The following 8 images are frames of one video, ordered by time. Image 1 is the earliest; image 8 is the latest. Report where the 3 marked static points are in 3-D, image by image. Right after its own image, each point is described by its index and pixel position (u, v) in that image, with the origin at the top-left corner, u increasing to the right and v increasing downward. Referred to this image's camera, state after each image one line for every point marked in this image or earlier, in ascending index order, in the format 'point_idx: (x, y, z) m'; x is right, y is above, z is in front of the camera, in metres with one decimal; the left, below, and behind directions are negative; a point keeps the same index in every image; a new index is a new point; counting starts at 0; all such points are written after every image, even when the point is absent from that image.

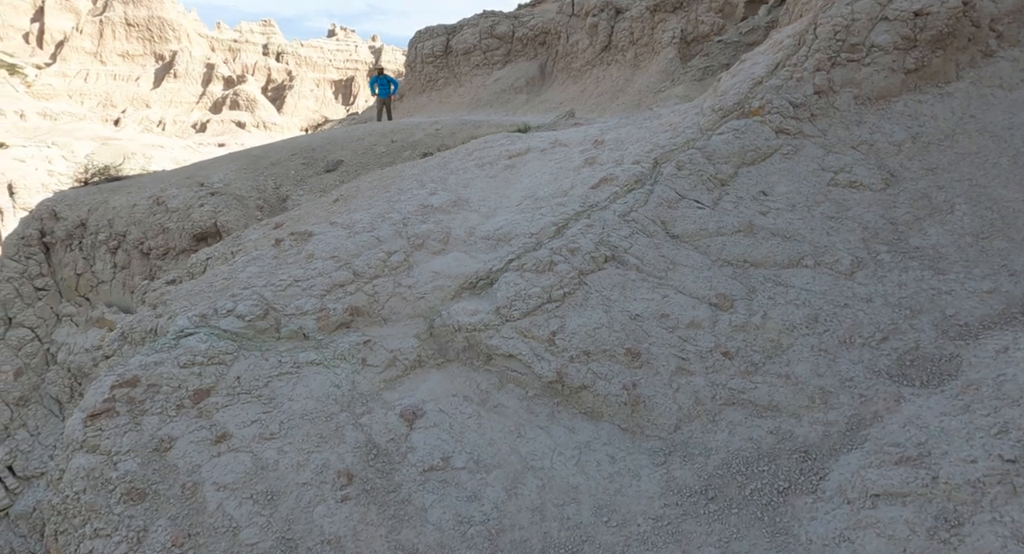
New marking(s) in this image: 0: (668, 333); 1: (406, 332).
0: (+1.4, -0.5, +5.3) m
1: (-1.0, -0.5, +5.5) m
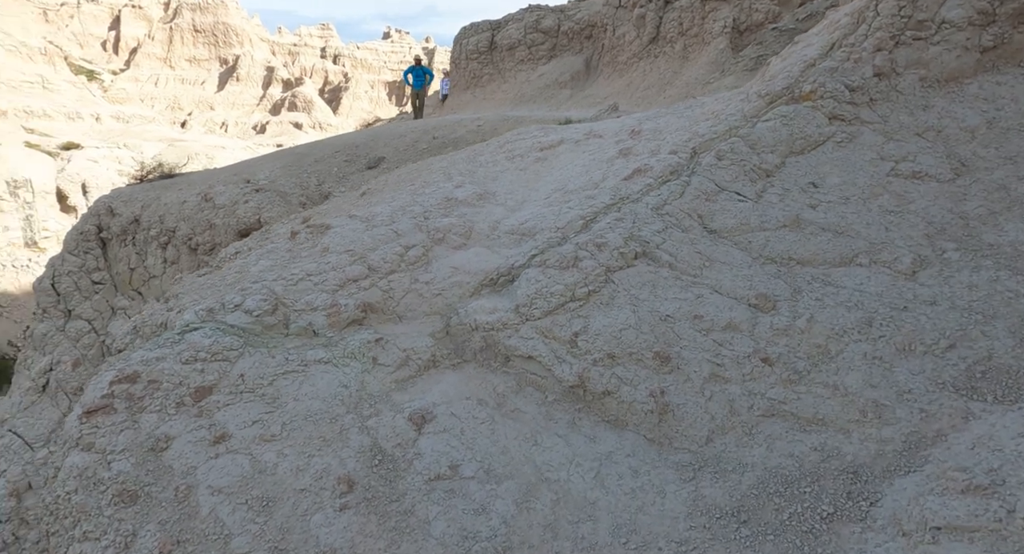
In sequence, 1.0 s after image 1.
0: (+1.5, -0.5, +4.9) m
1: (-0.8, -0.5, +5.3) m
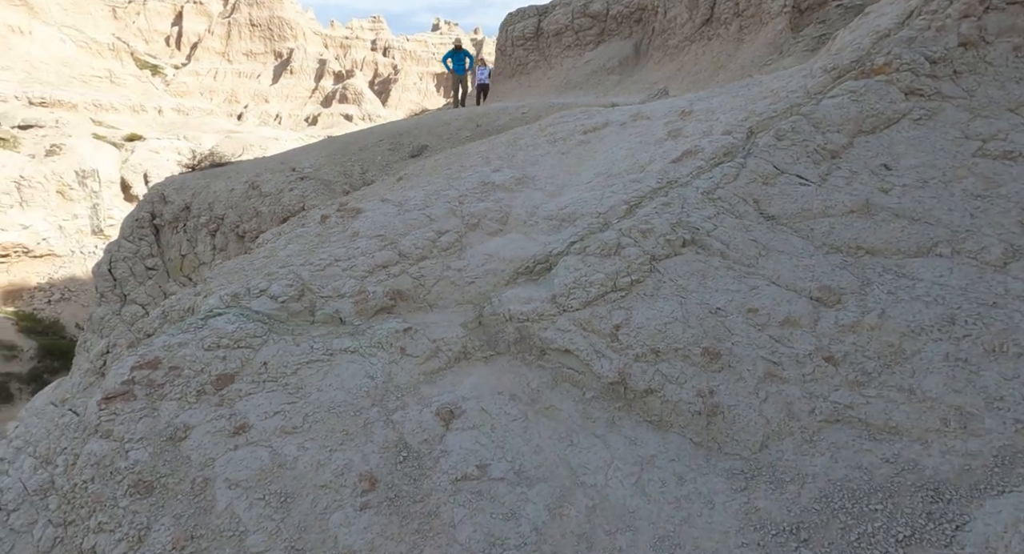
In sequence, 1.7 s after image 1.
0: (+1.8, -0.4, +4.5) m
1: (-0.5, -0.4, +5.0) m
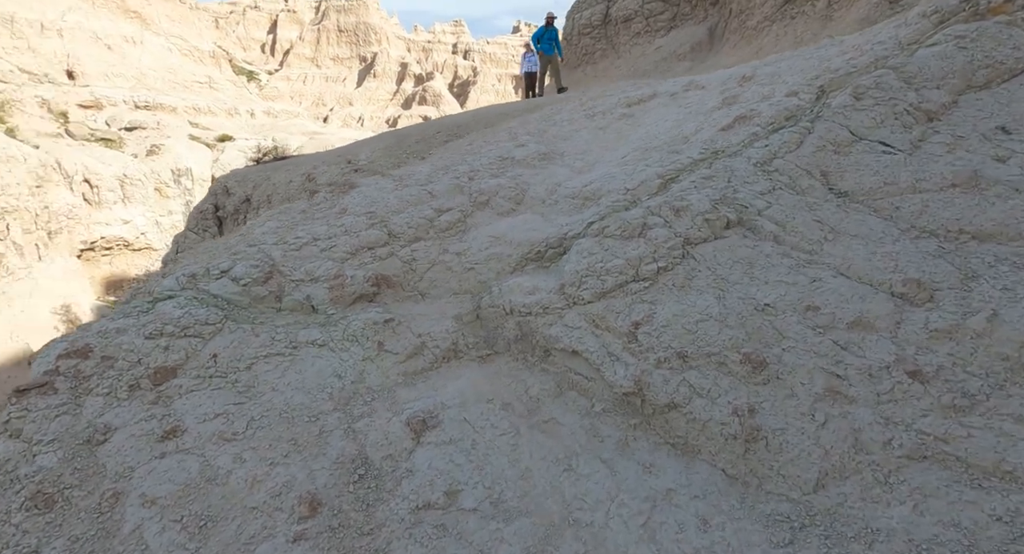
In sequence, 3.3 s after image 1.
0: (+1.8, -0.3, +3.5) m
1: (-0.5, -0.2, +4.3) m
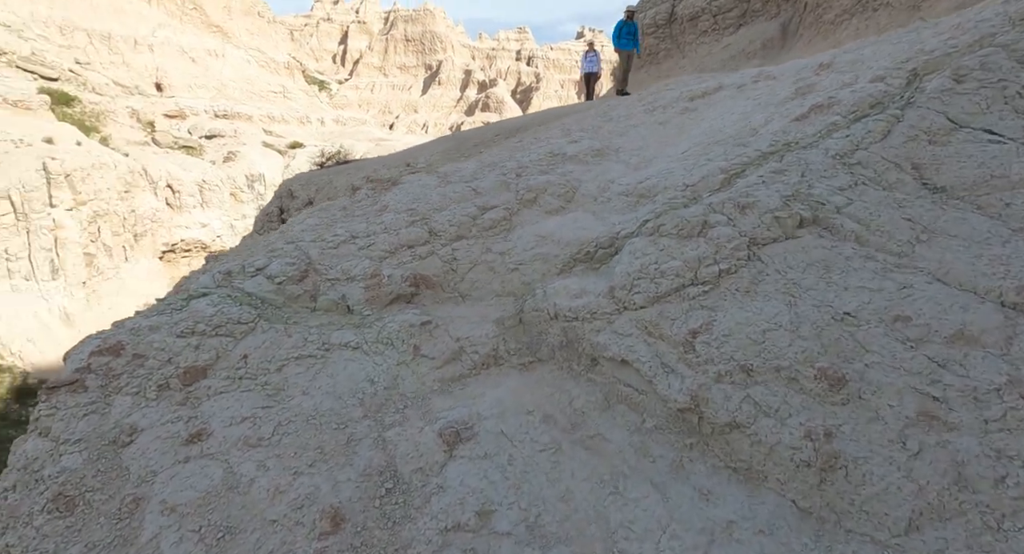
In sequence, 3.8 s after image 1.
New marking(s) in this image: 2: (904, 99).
0: (+2.0, -0.4, +3.0) m
1: (-0.2, -0.3, +4.0) m
2: (+2.7, +1.2, +4.1) m
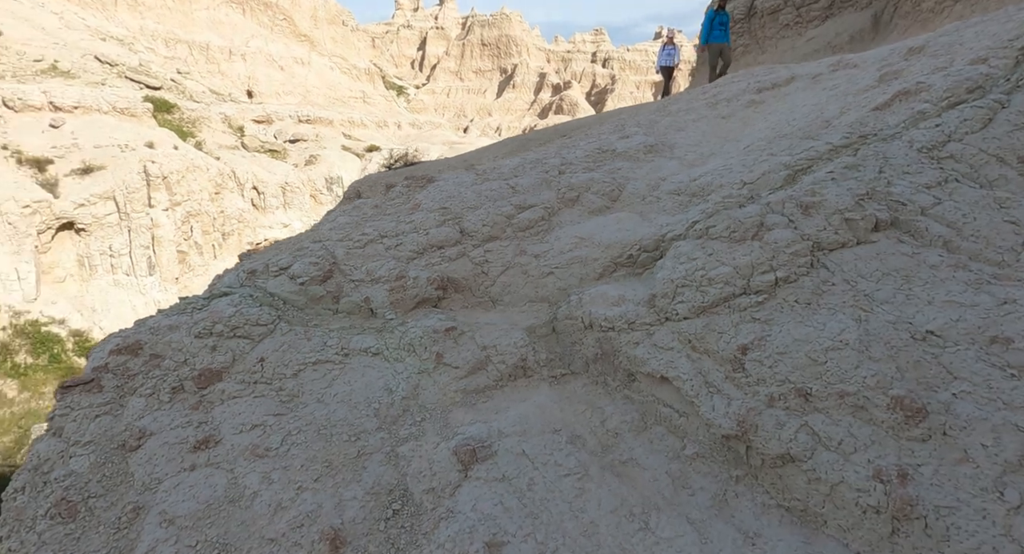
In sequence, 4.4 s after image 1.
0: (+2.0, -0.4, +2.5) m
1: (0.0, -0.3, +3.7) m
2: (+2.9, +1.2, +3.5) m
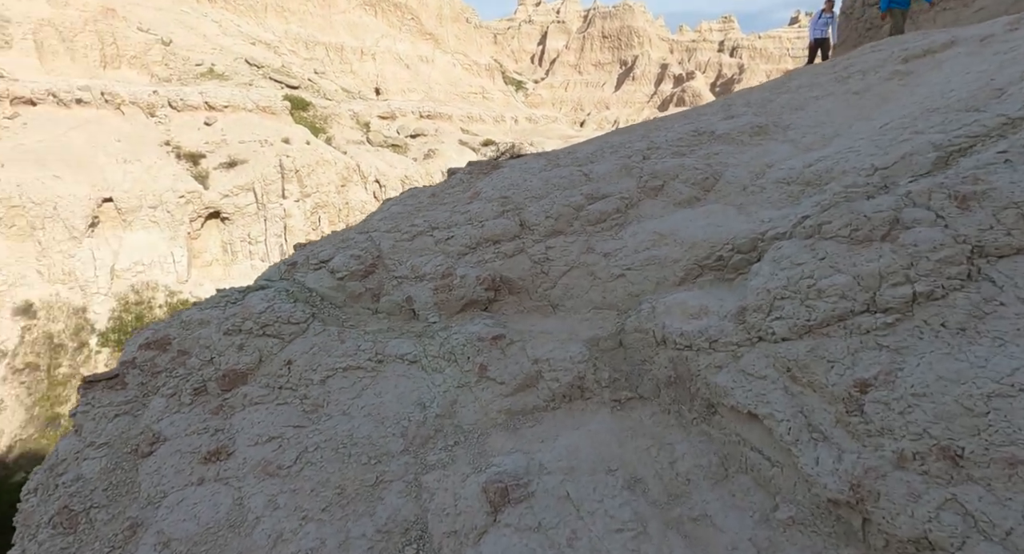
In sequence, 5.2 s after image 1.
0: (+2.1, -0.5, +1.6) m
1: (+0.3, -0.3, +3.2) m
2: (+3.2, +1.1, +2.4) m
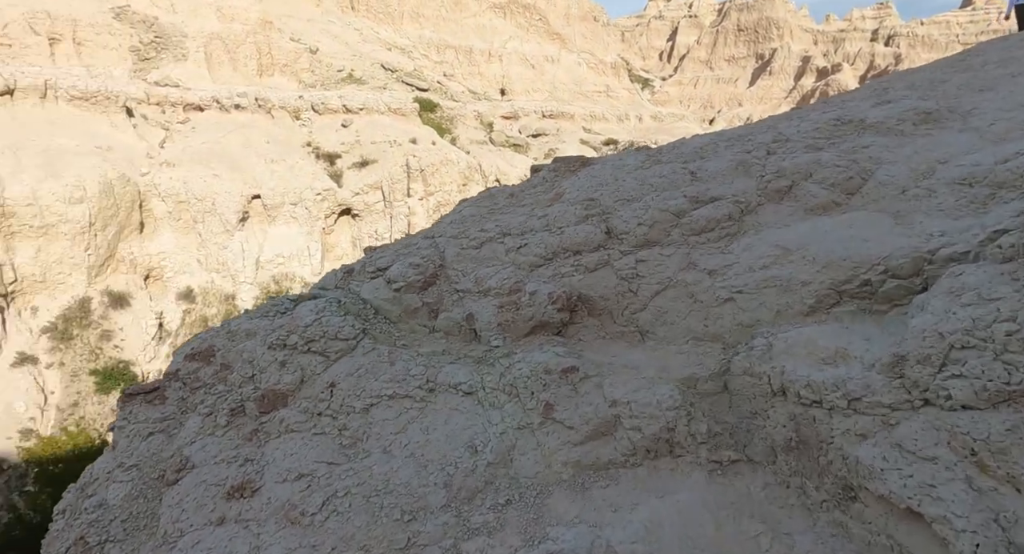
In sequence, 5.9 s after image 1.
0: (+2.1, -0.6, +0.6) m
1: (+0.6, -0.4, +2.5) m
2: (+3.3, +0.9, +1.3) m
